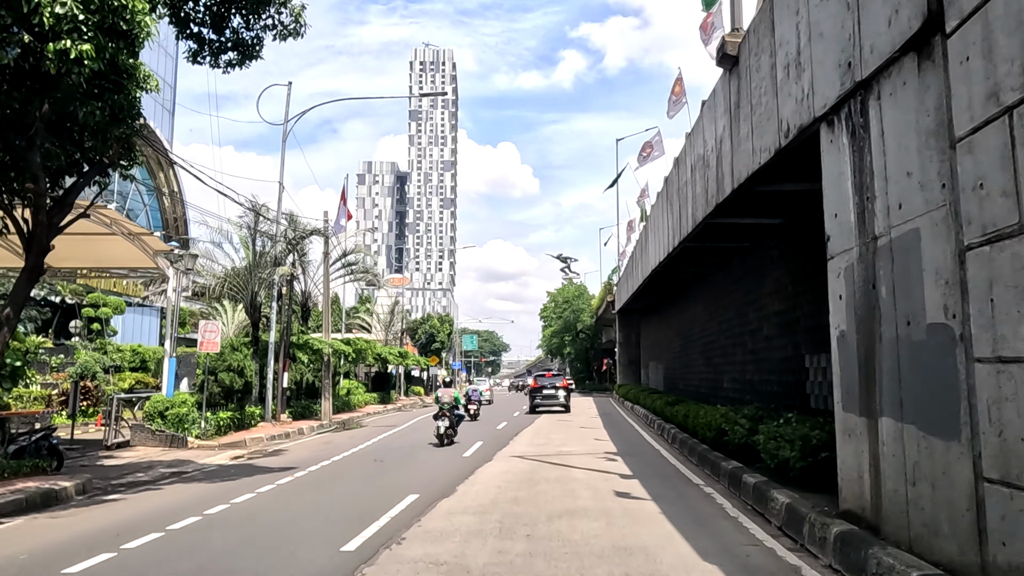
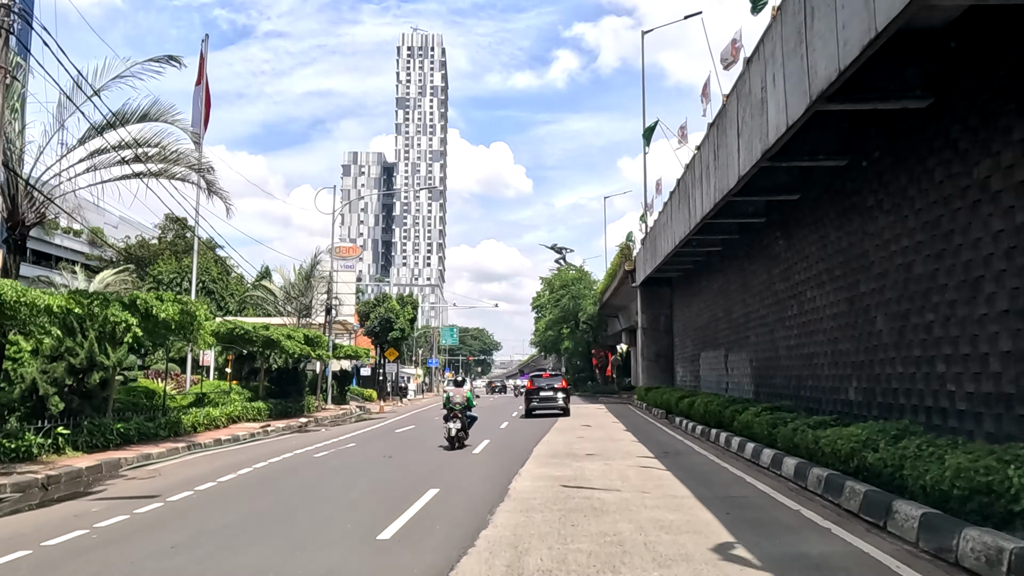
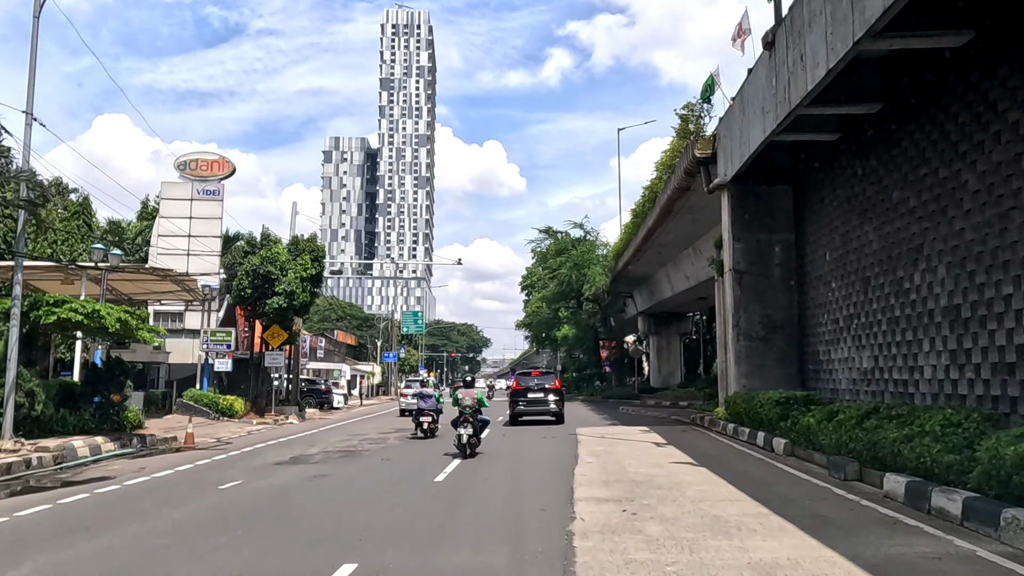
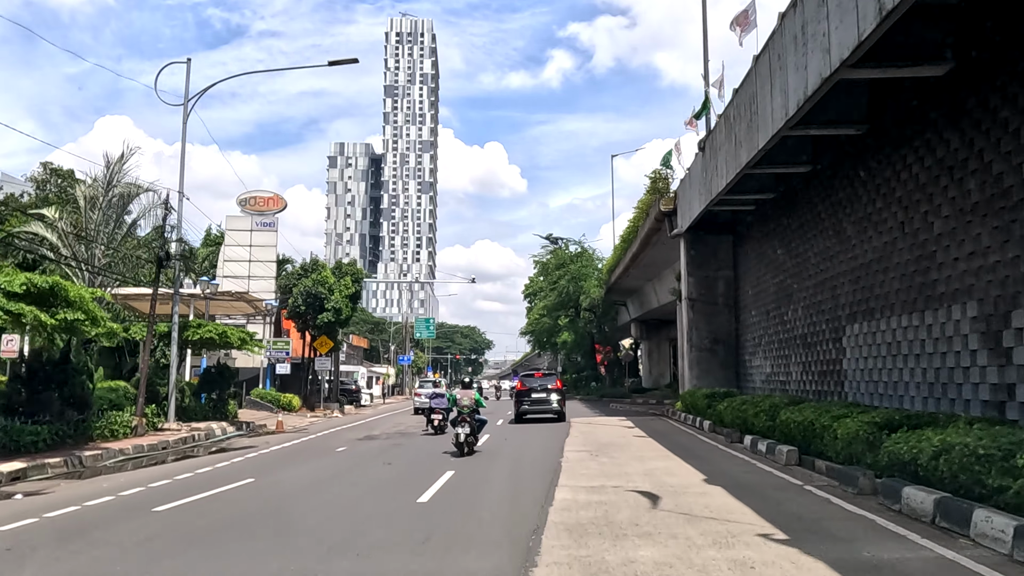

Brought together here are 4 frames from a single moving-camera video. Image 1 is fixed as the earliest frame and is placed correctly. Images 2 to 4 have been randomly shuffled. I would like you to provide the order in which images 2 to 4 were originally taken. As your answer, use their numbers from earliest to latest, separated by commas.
2, 4, 3
